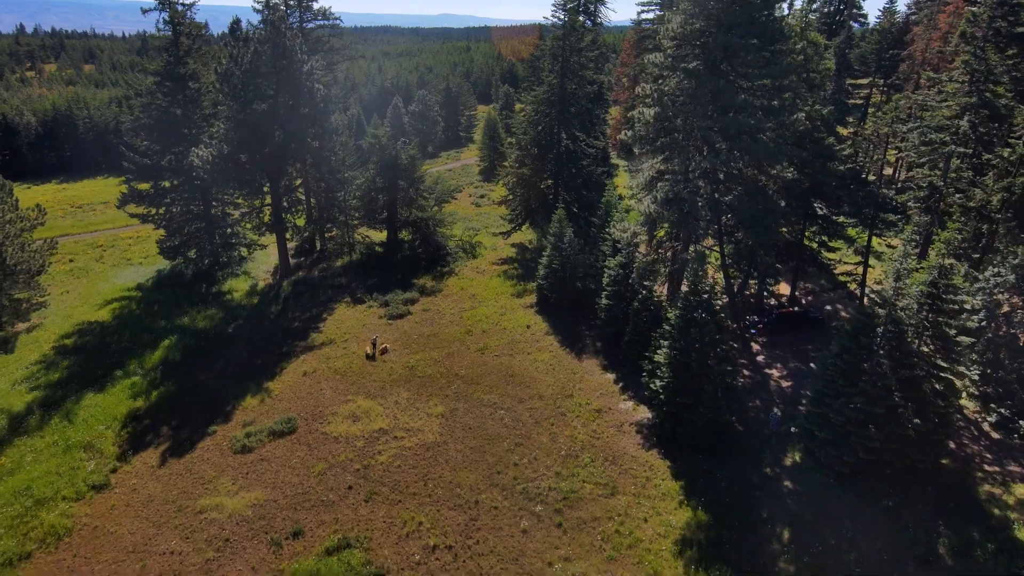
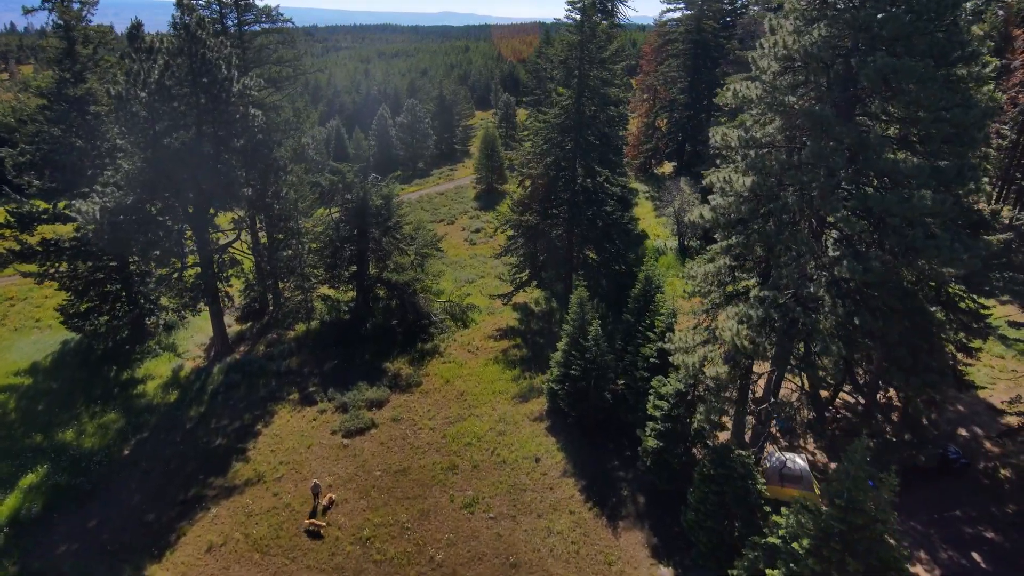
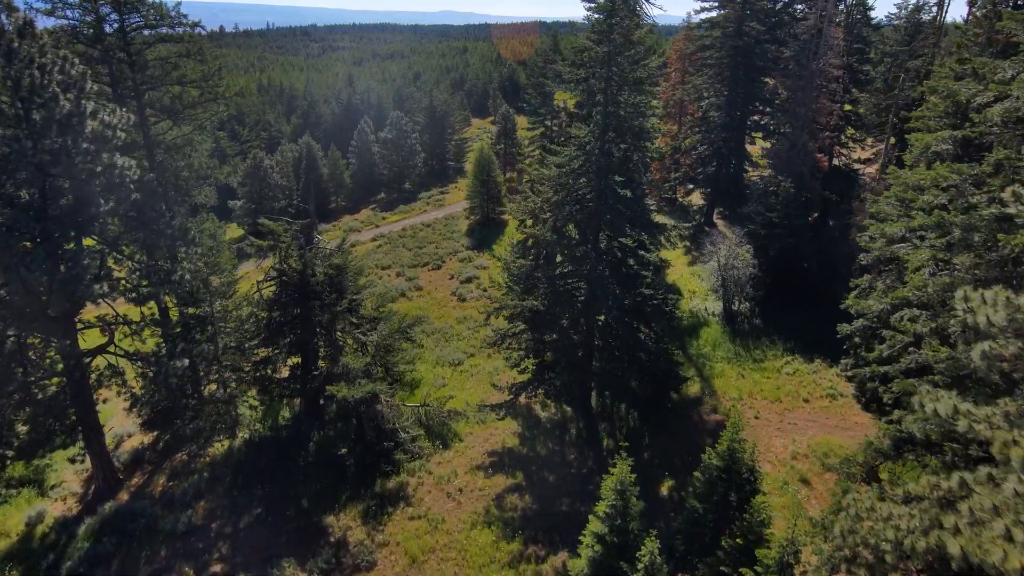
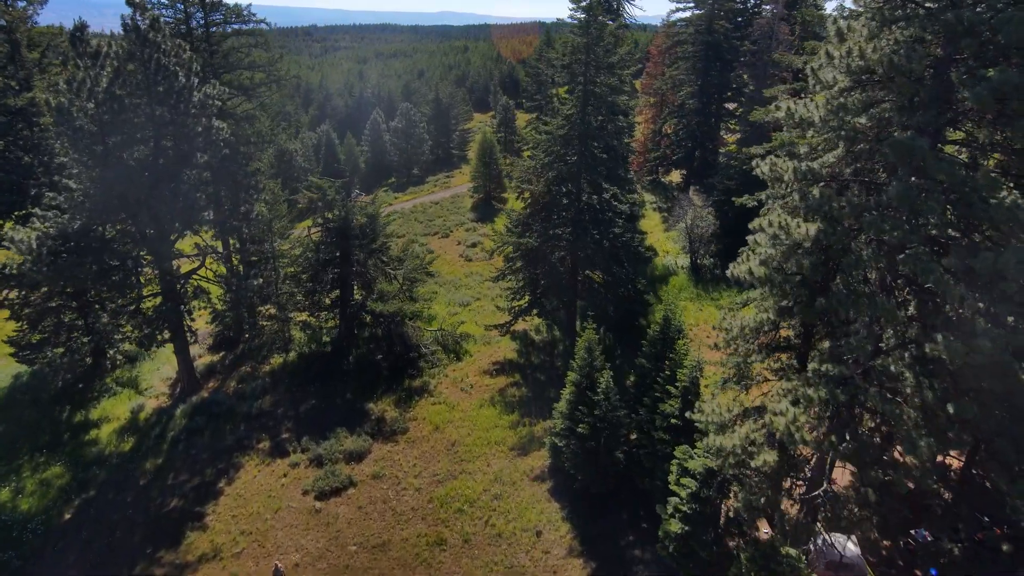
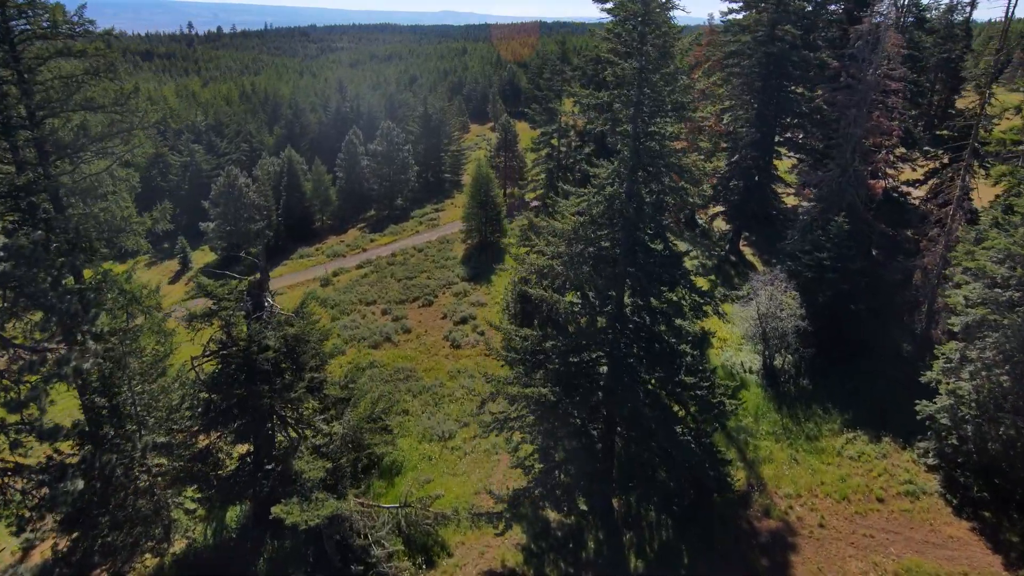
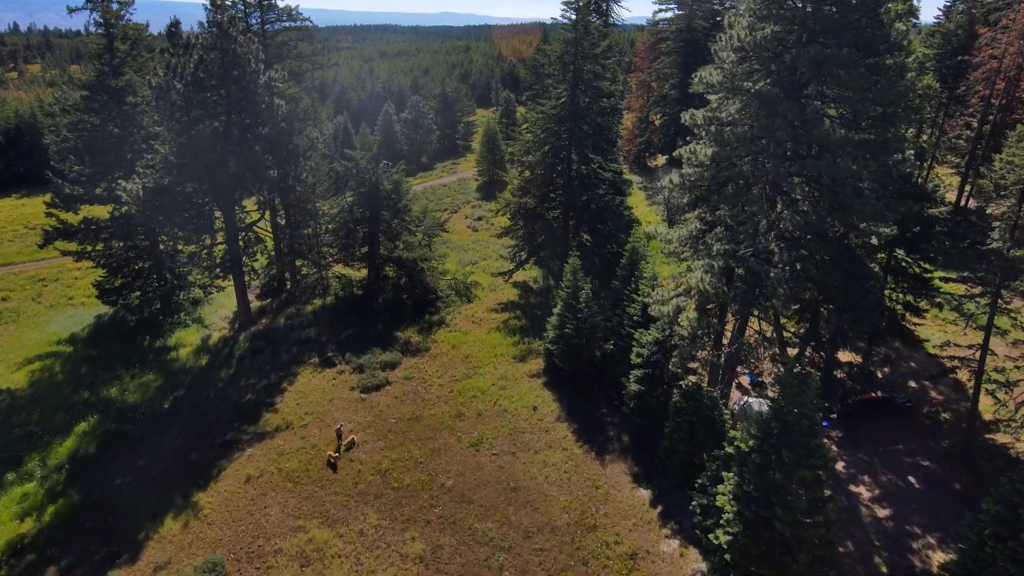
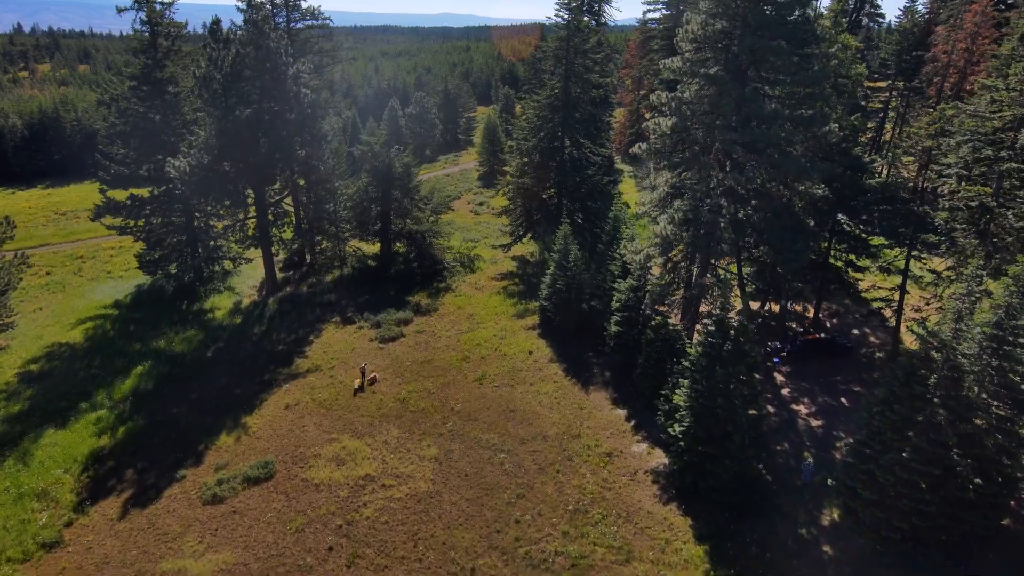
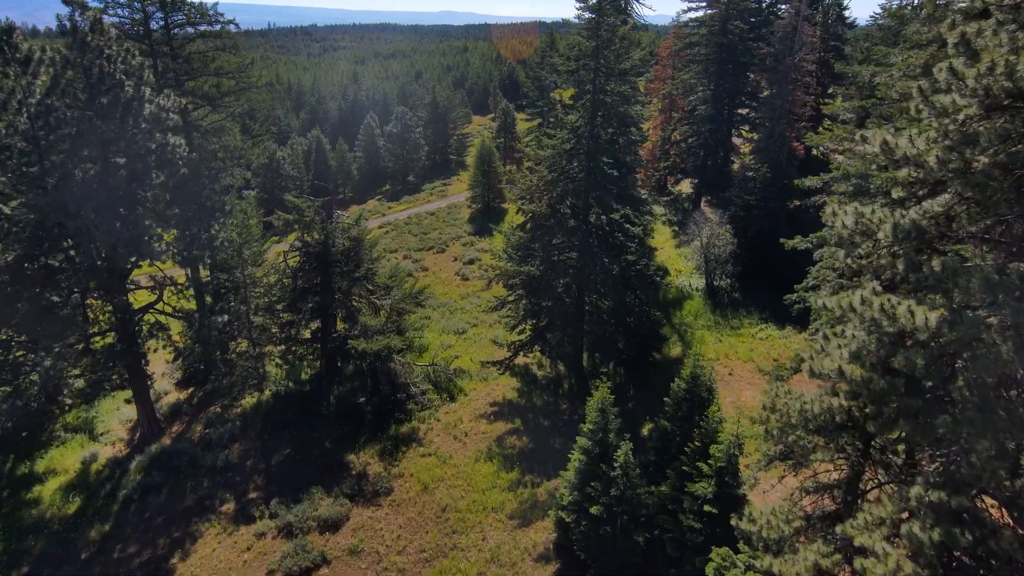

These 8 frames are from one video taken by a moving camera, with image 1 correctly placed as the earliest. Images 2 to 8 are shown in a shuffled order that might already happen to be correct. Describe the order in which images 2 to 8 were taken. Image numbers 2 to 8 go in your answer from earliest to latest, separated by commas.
7, 6, 2, 4, 8, 3, 5
